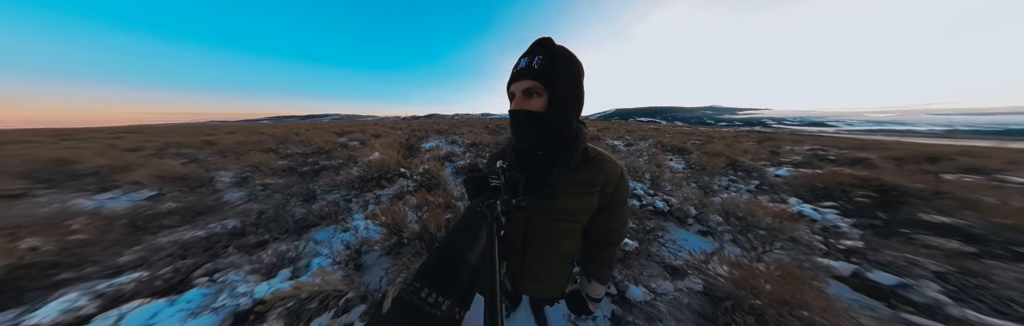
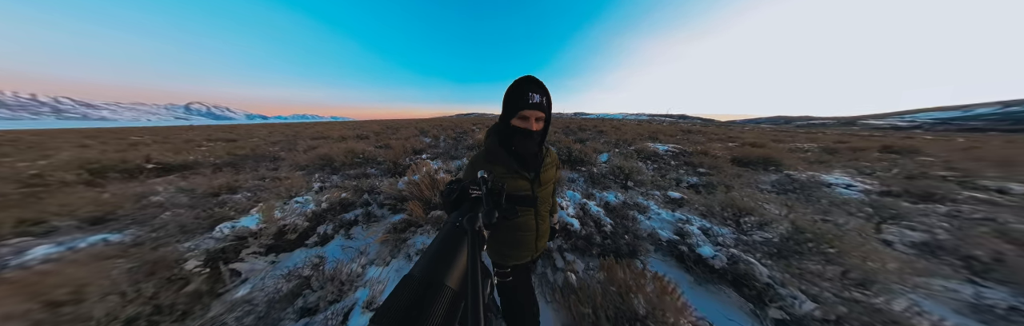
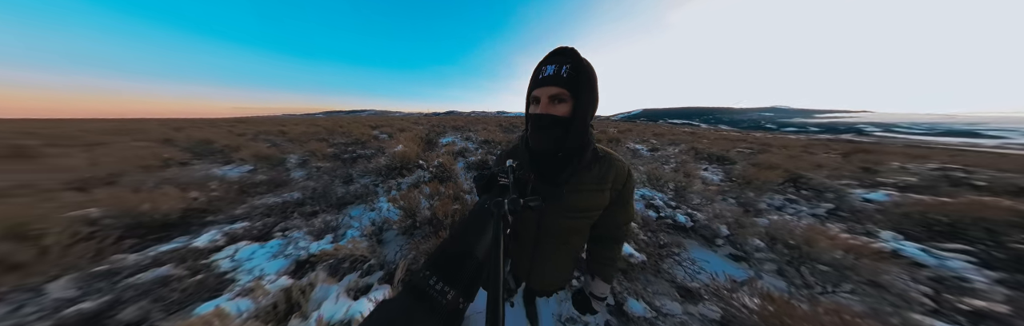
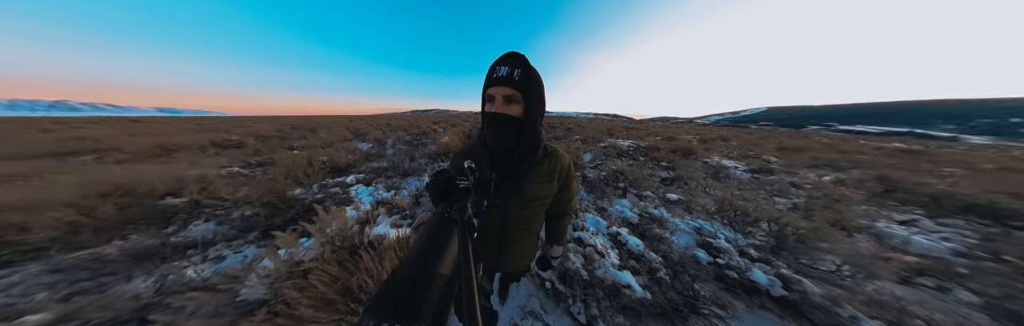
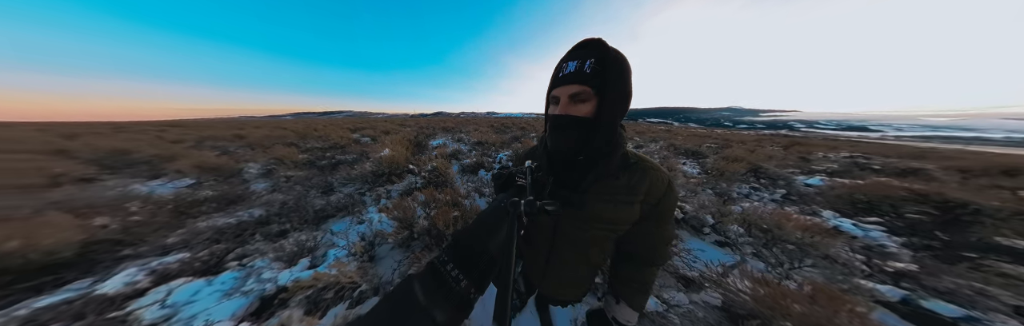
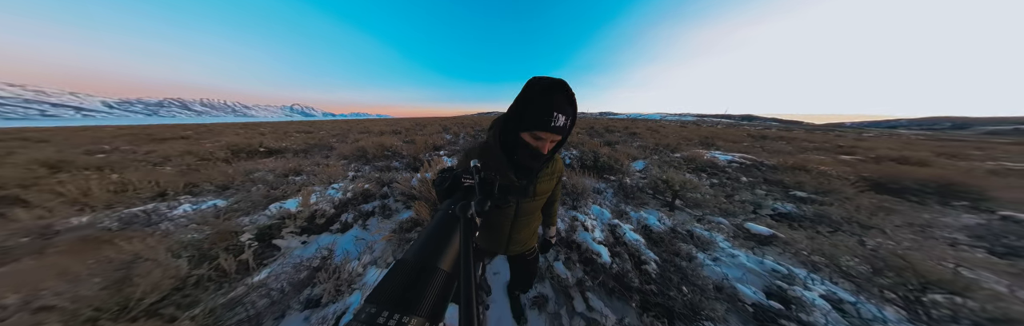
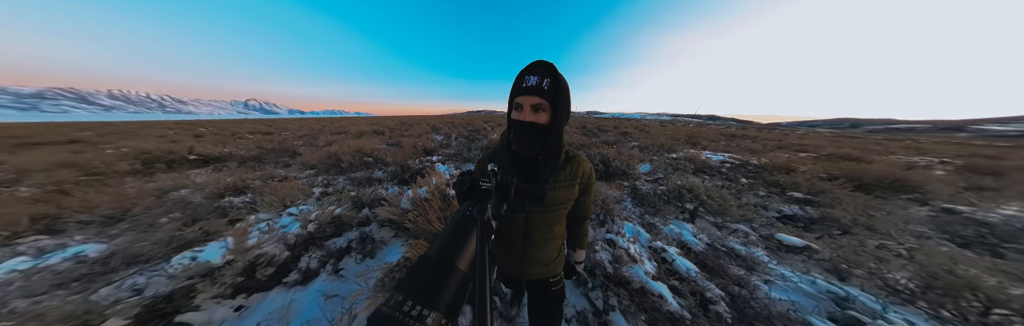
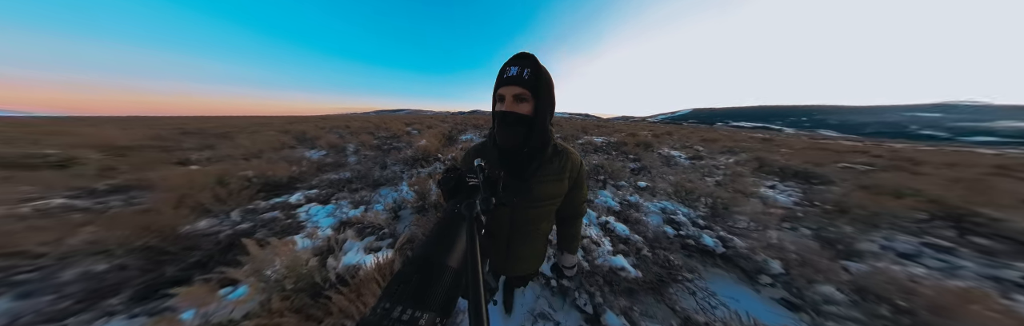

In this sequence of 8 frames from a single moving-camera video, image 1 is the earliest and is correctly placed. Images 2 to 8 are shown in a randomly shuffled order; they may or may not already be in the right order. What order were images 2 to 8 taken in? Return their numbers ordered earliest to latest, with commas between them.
5, 3, 8, 4, 7, 6, 2
